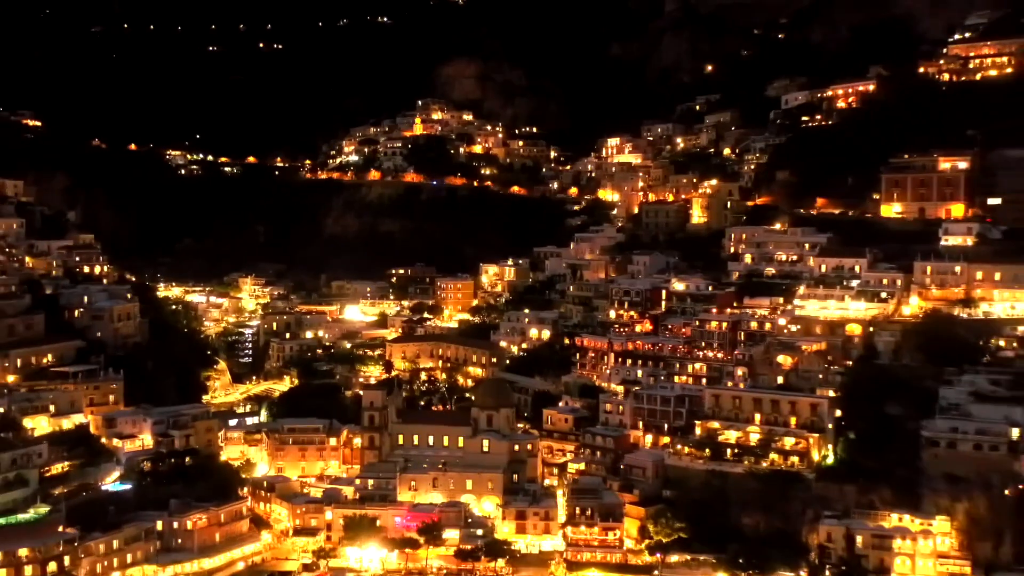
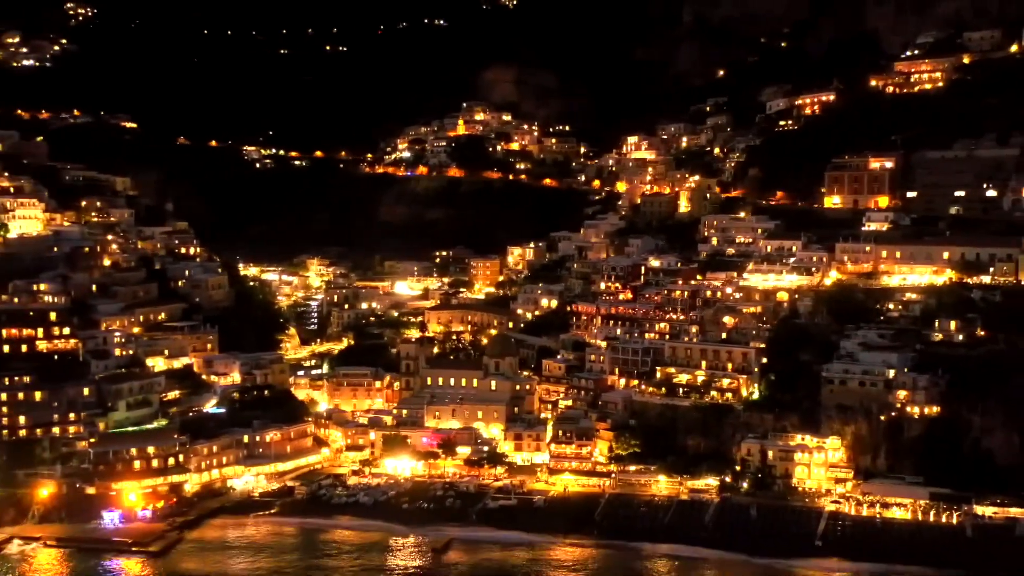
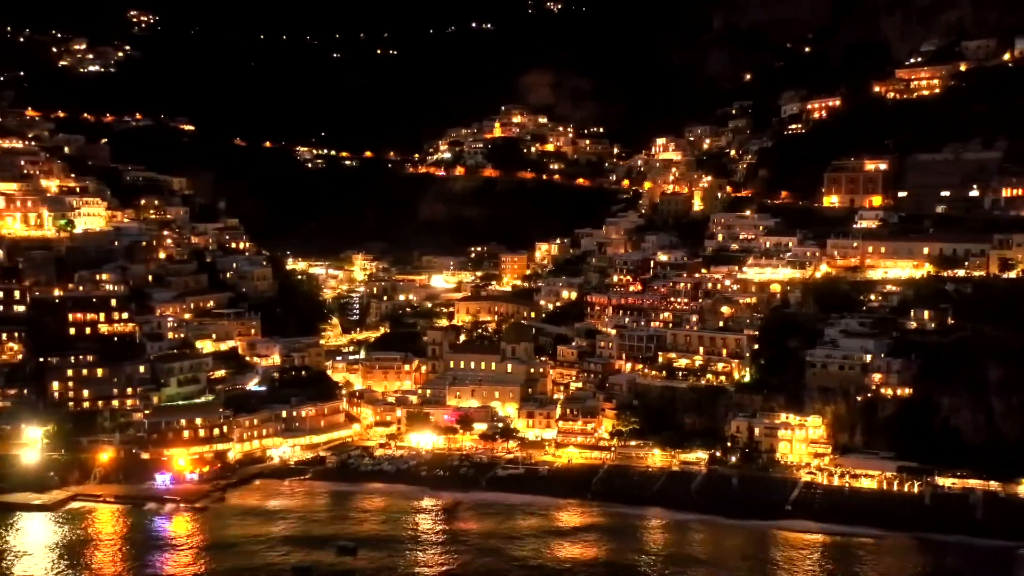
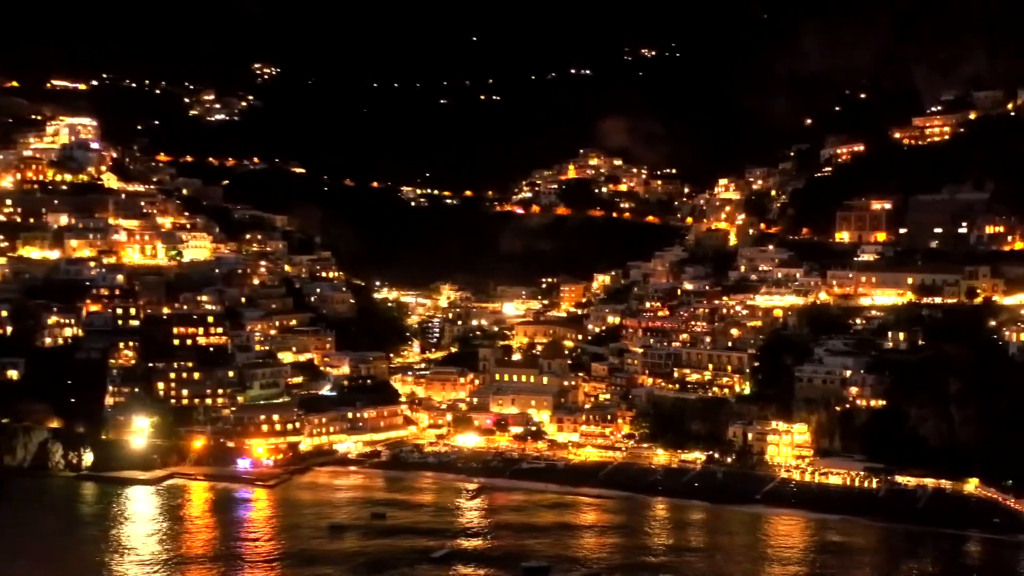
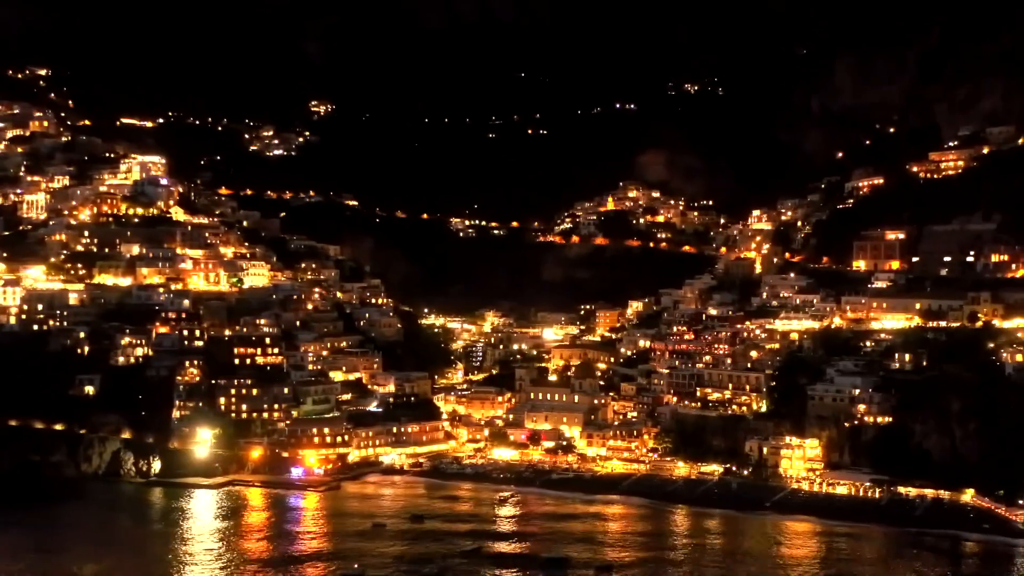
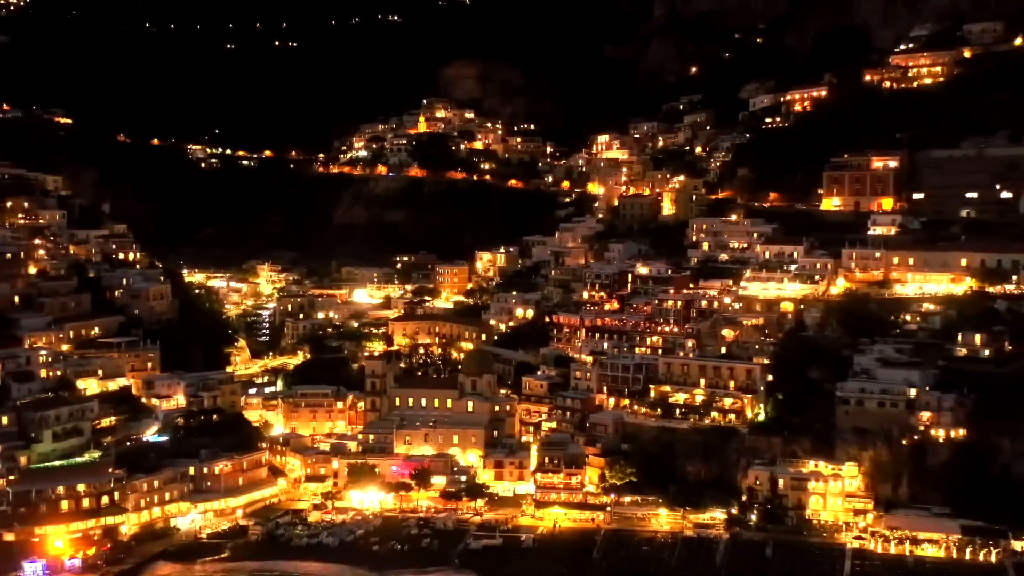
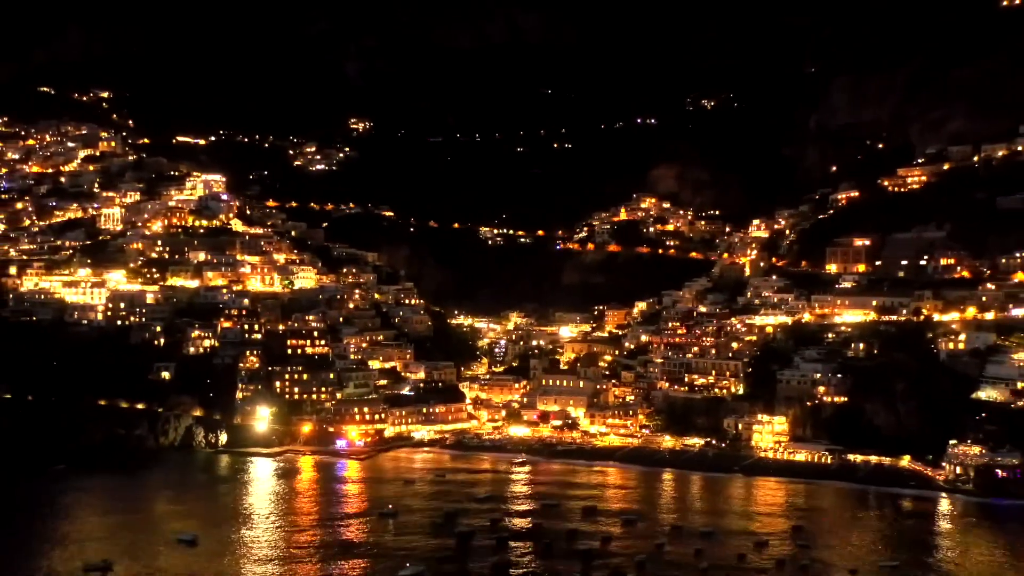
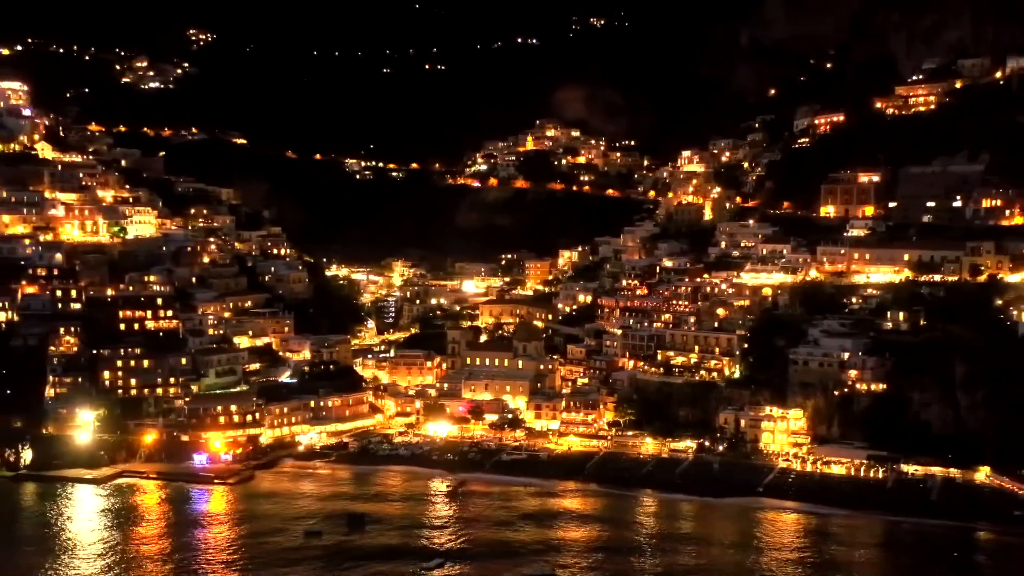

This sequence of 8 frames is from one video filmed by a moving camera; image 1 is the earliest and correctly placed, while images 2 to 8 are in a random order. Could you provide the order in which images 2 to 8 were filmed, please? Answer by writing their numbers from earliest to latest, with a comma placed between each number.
6, 2, 3, 8, 4, 5, 7
